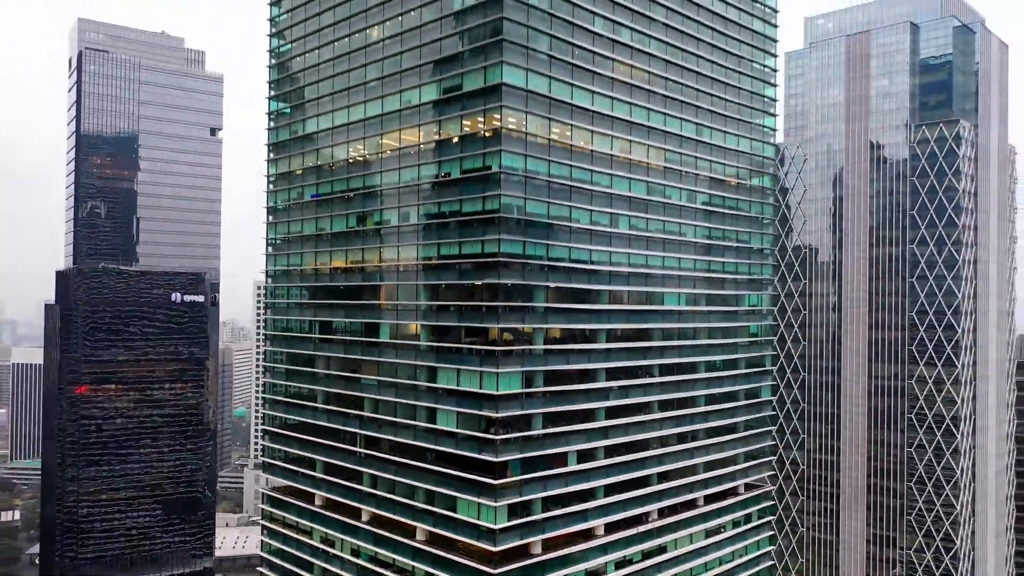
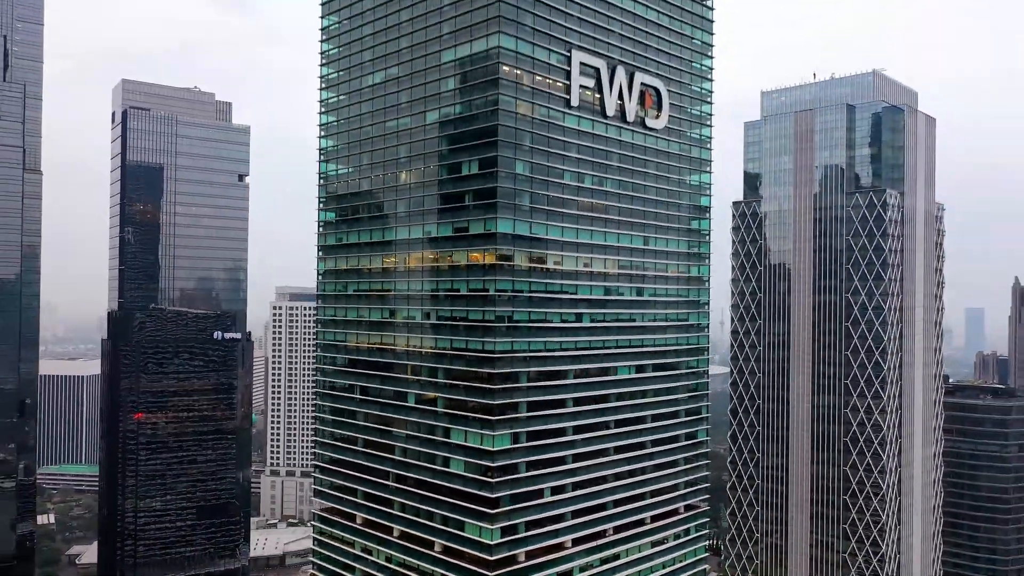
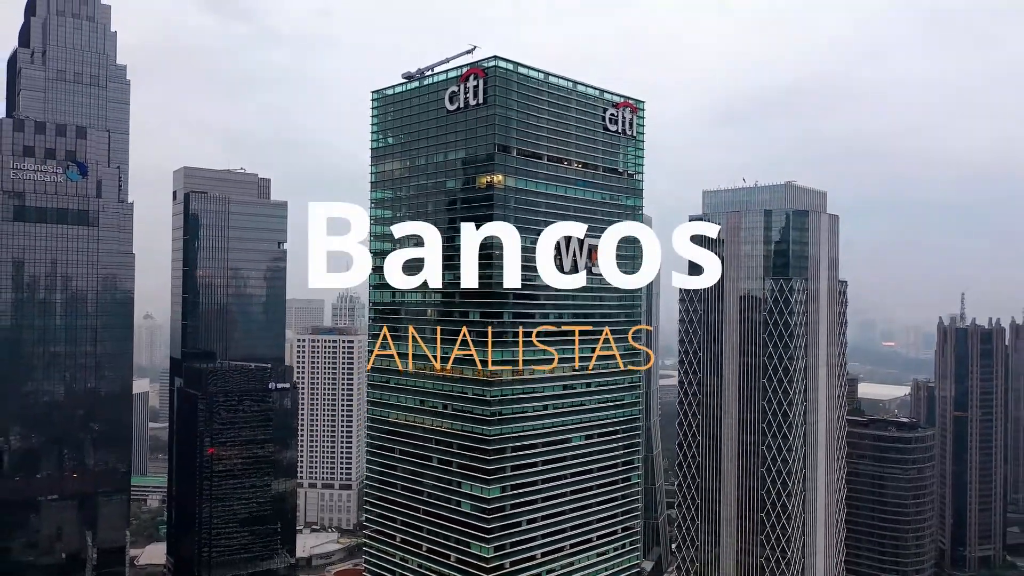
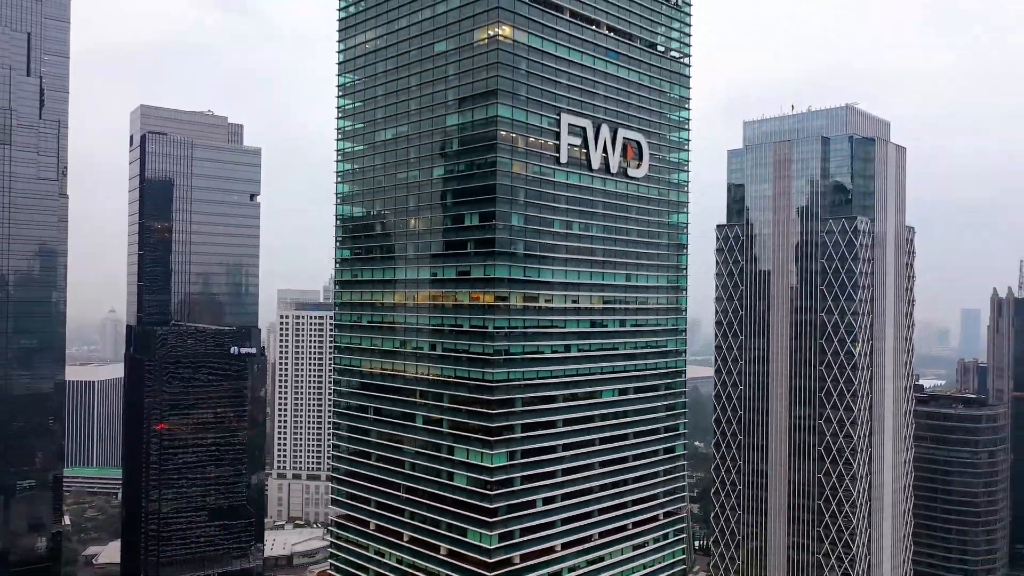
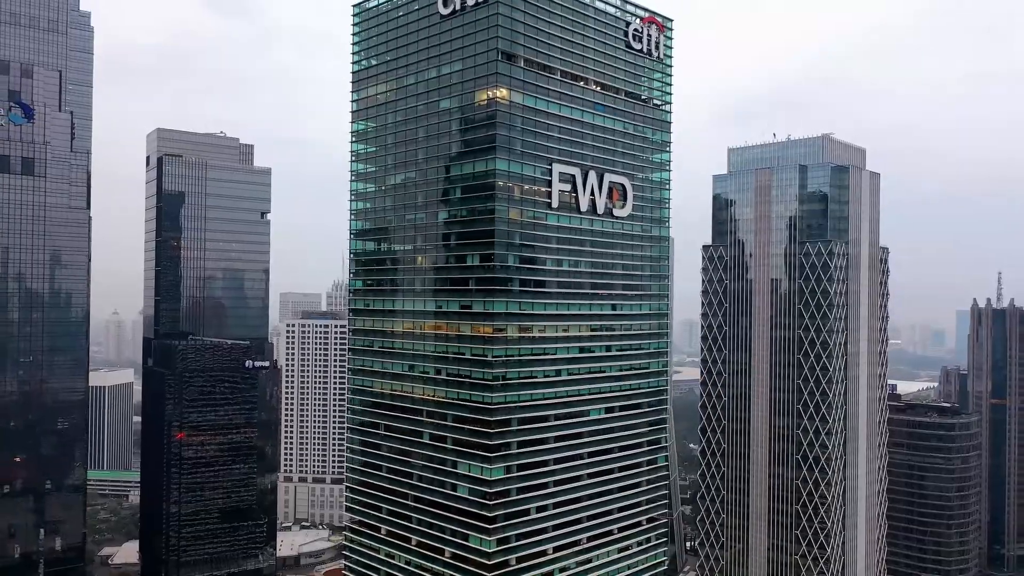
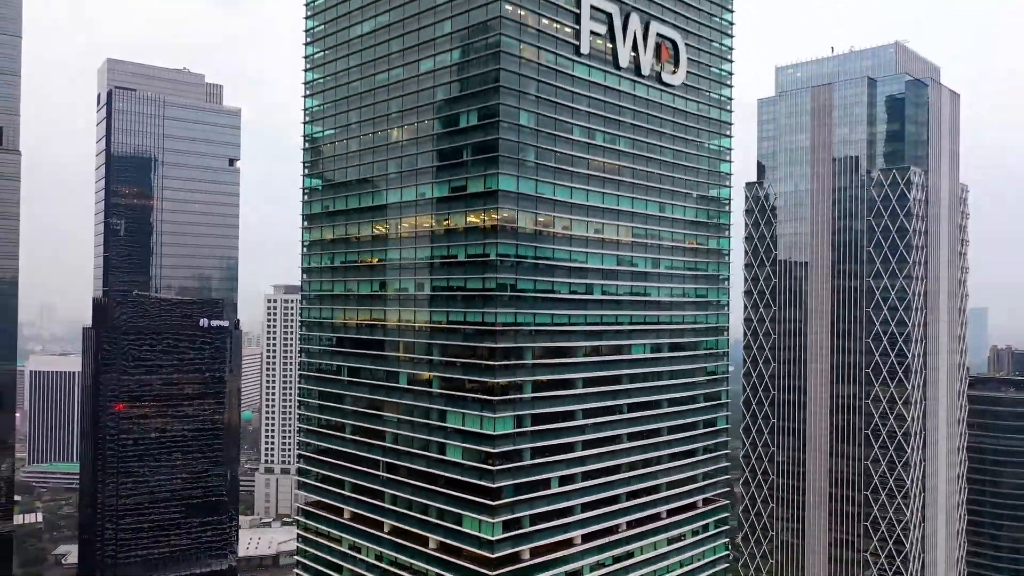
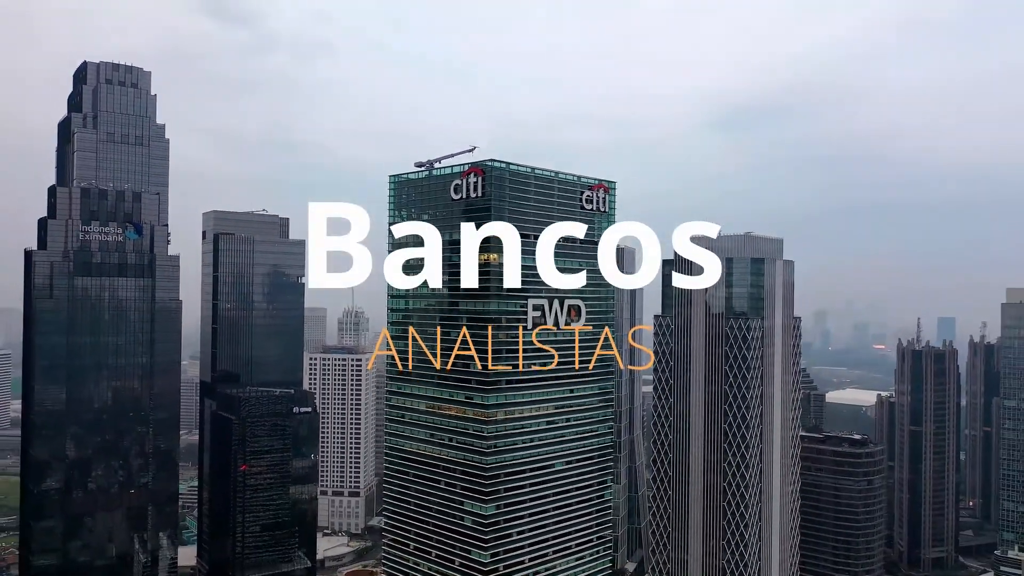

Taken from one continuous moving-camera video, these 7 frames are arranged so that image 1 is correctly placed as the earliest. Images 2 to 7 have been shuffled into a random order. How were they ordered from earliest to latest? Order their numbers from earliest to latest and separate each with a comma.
6, 2, 4, 5, 3, 7
